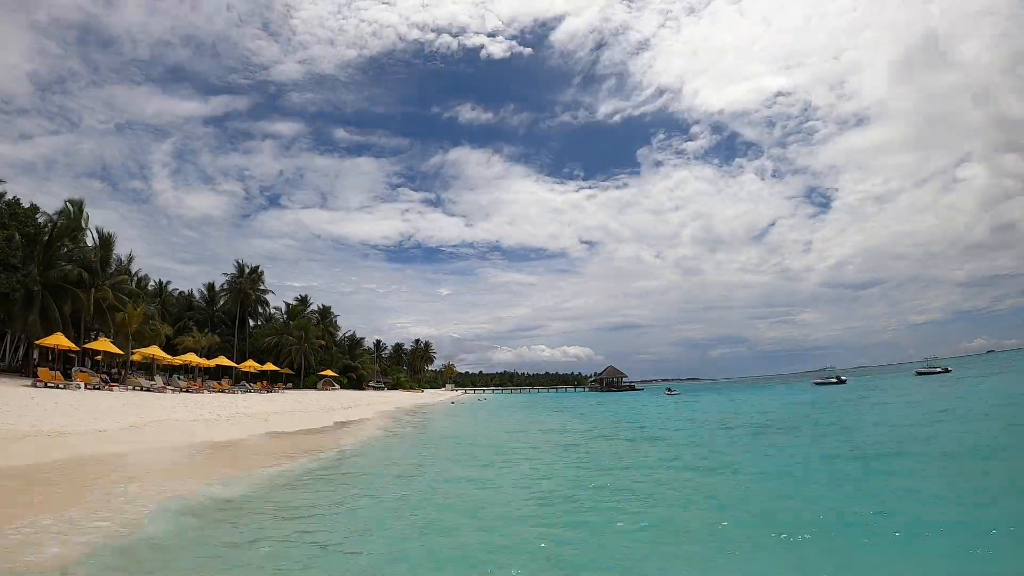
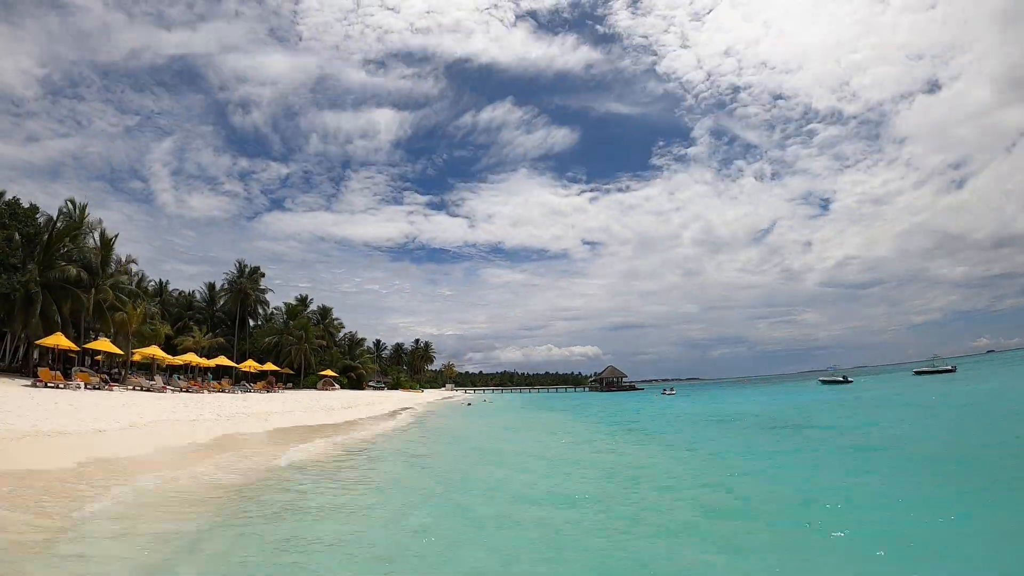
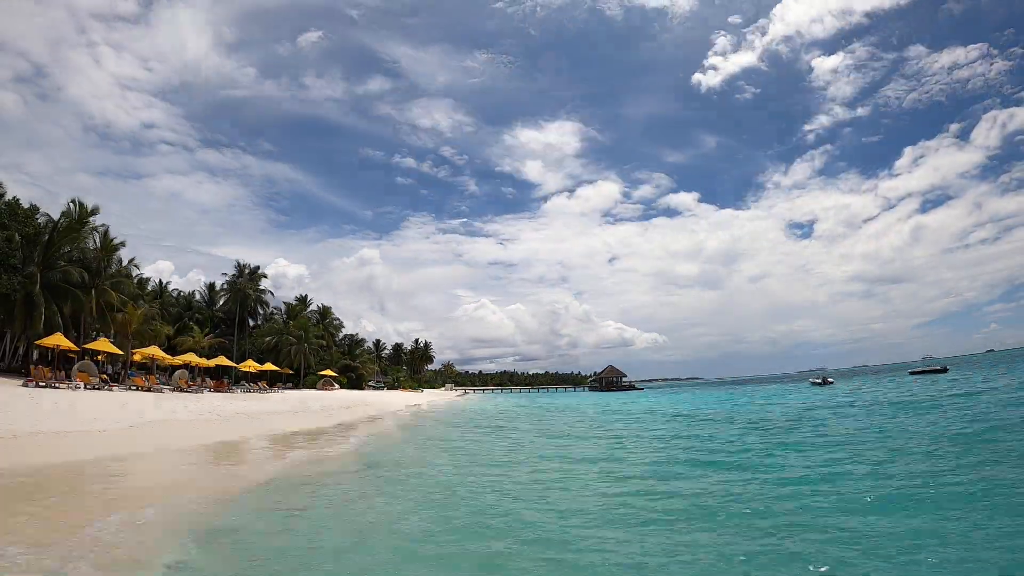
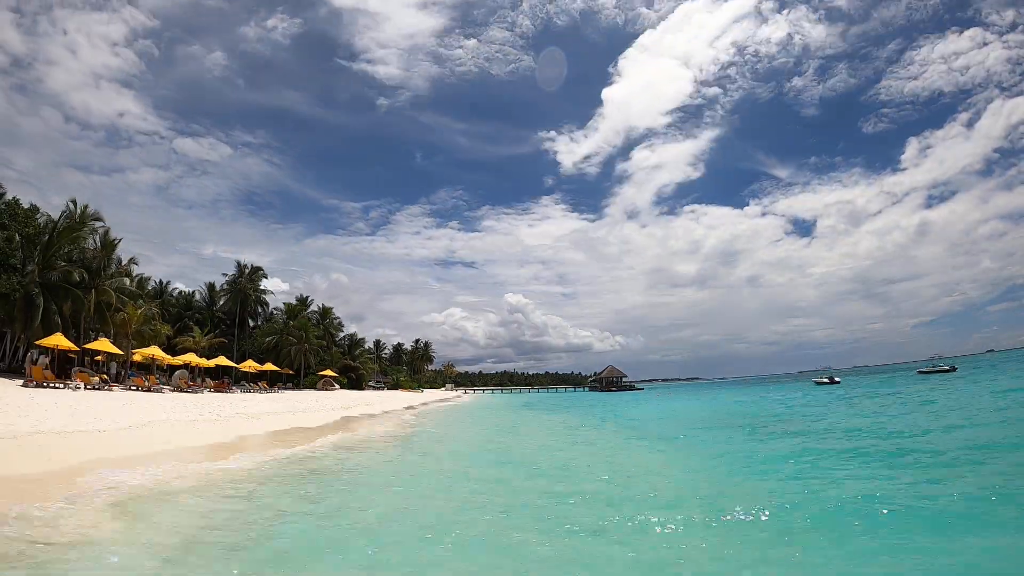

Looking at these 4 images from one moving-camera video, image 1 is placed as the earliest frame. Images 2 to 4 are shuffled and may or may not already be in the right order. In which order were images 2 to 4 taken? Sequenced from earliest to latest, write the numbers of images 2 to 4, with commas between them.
2, 4, 3
